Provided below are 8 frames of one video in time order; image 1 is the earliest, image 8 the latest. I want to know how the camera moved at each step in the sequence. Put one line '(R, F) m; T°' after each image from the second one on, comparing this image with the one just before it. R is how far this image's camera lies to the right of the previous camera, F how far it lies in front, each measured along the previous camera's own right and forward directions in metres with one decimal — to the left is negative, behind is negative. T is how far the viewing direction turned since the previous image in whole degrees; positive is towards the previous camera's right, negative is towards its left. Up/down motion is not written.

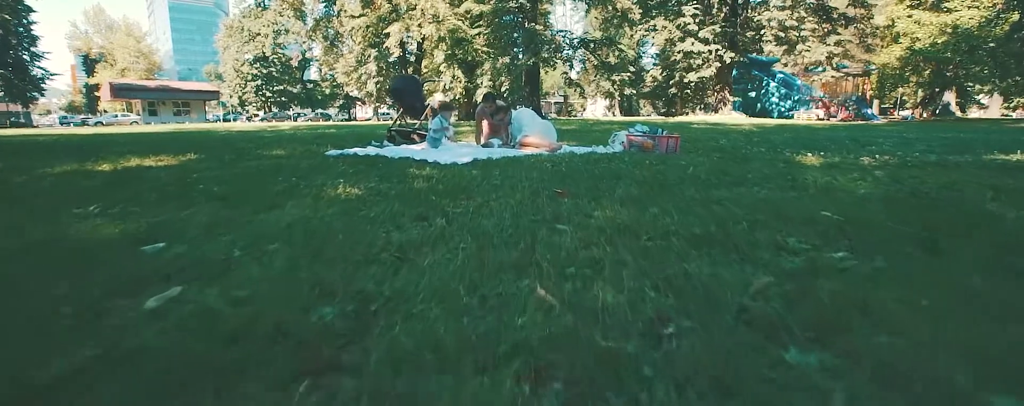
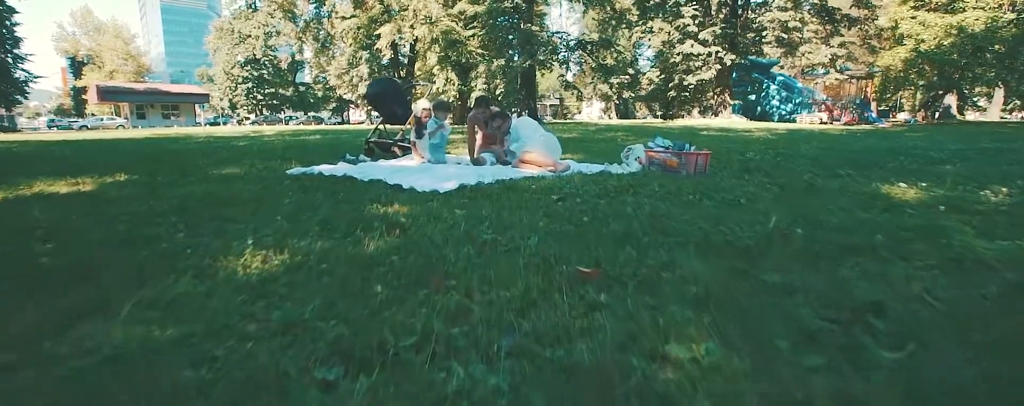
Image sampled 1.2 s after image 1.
(0.0, +1.1) m; +1°
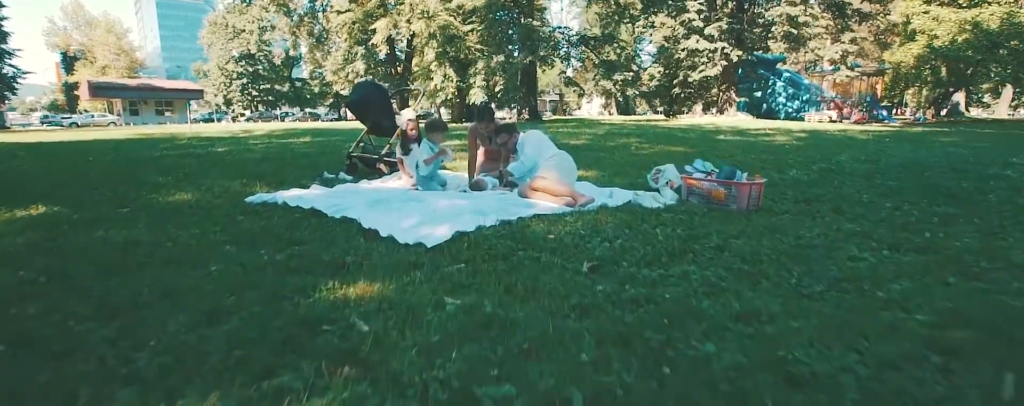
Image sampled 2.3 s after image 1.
(-0.1, +1.1) m; 0°
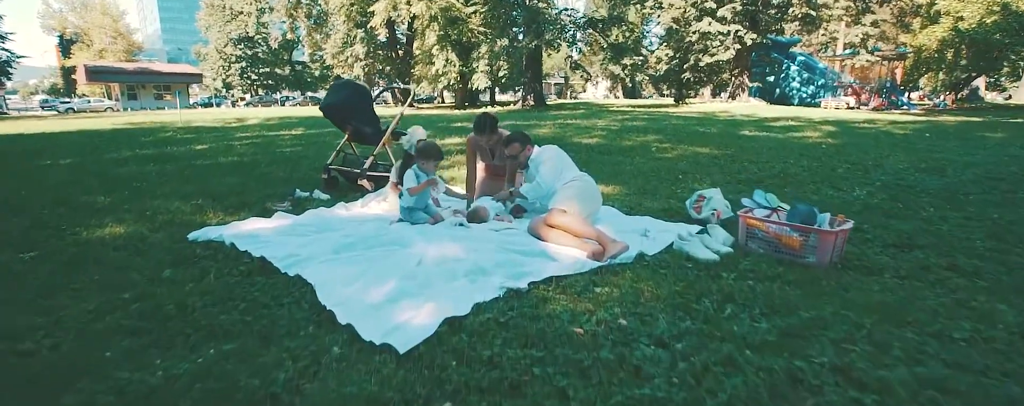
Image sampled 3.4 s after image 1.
(0.0, +1.0) m; 0°
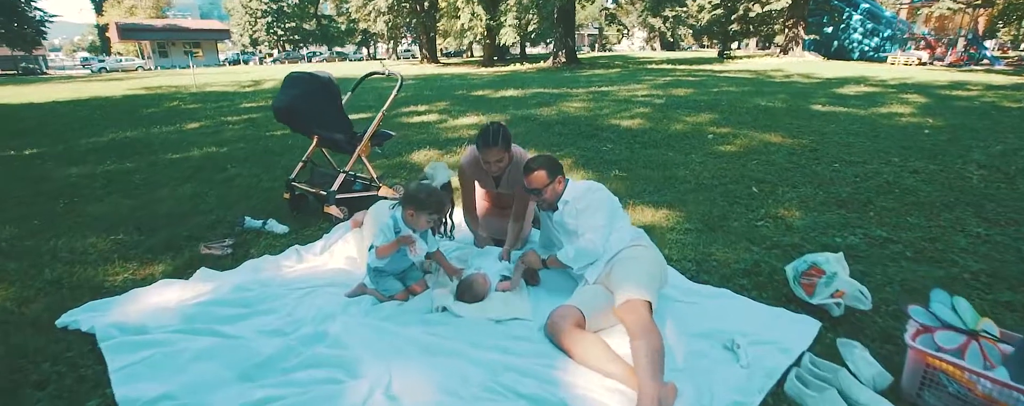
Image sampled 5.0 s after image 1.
(+0.1, +1.5) m; -4°
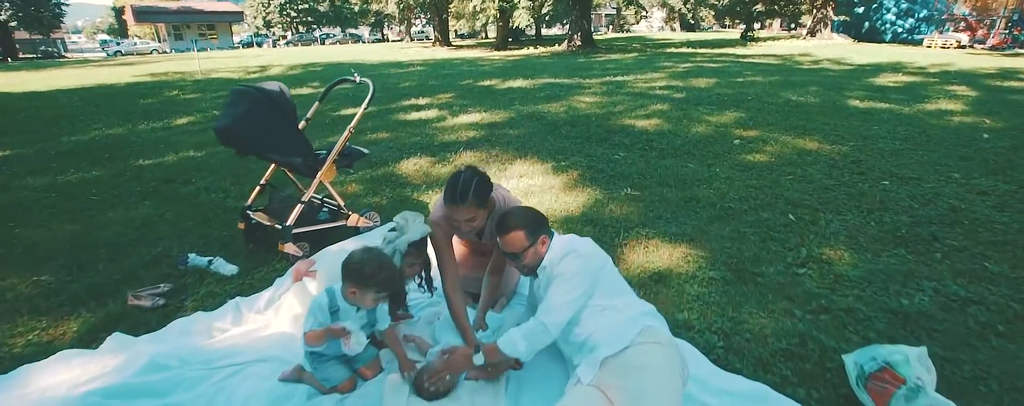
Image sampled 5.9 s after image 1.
(+0.2, +0.7) m; -2°
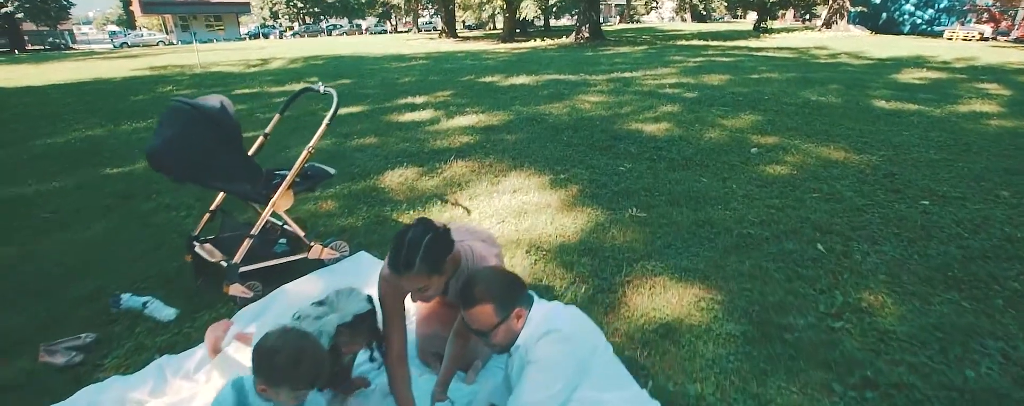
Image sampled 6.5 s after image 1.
(+0.2, +0.5) m; -1°
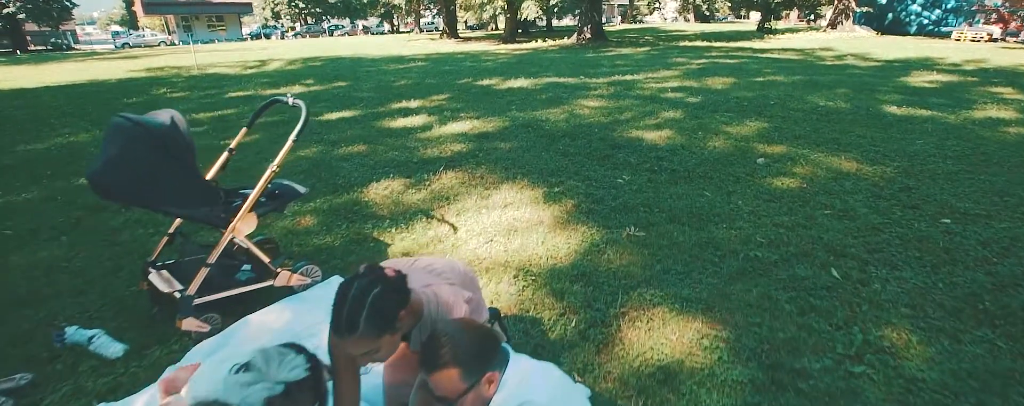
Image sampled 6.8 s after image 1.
(+0.1, +0.3) m; 0°
